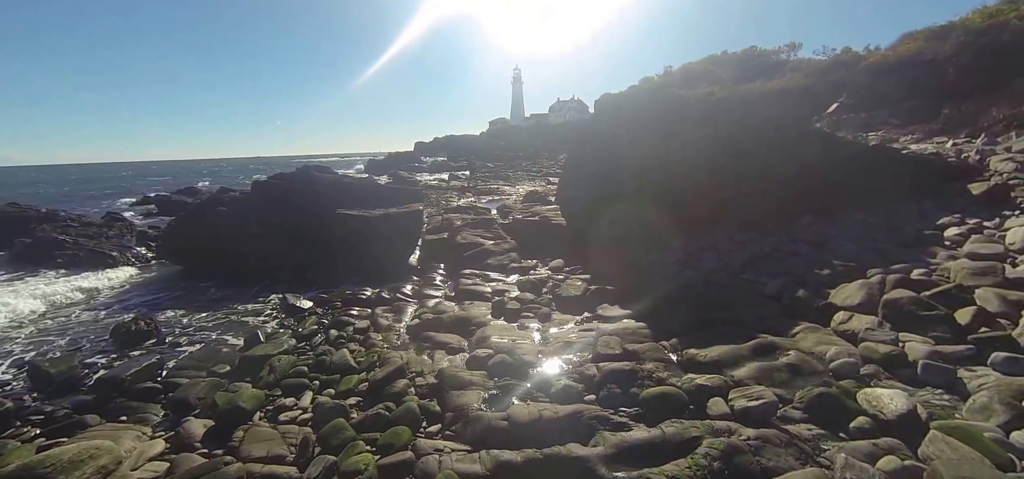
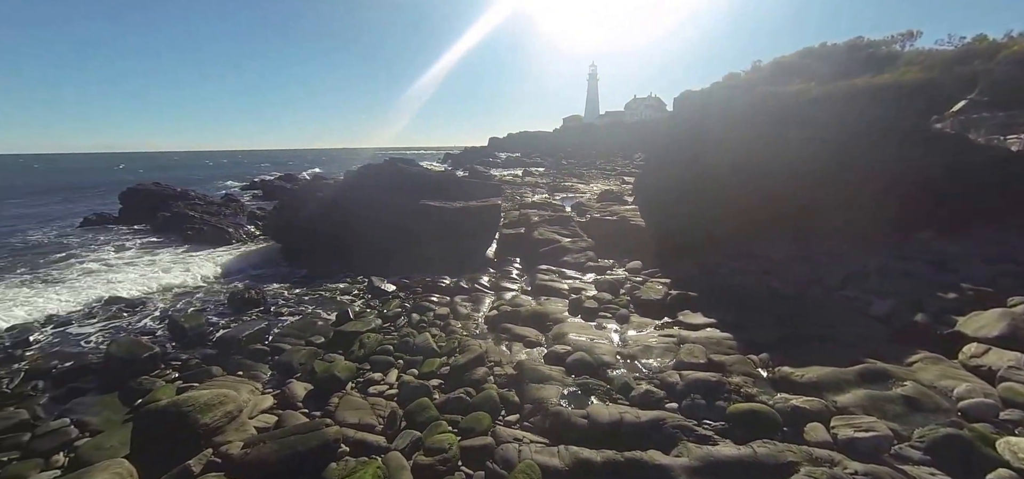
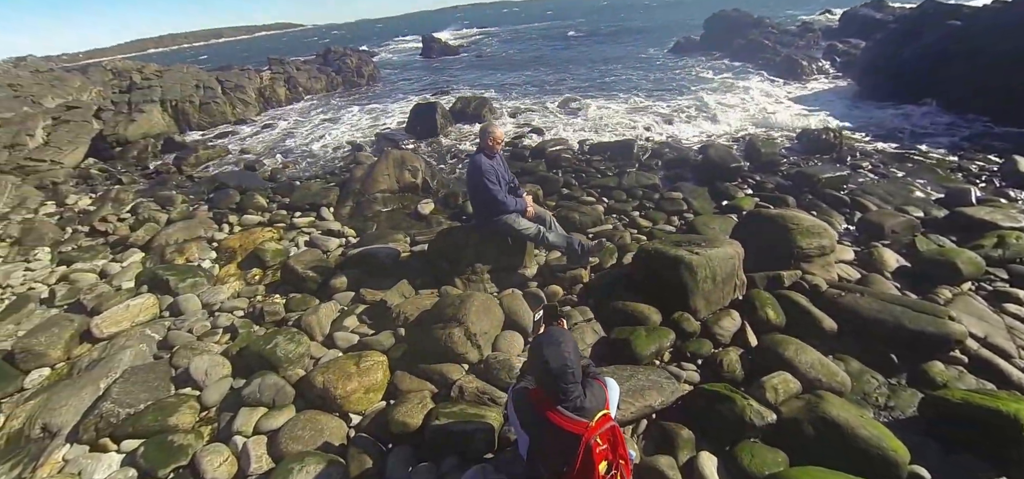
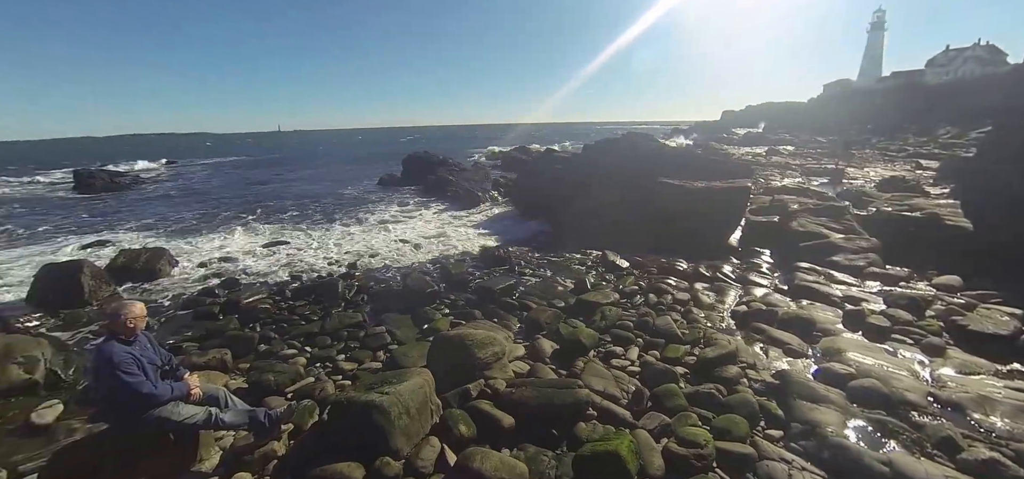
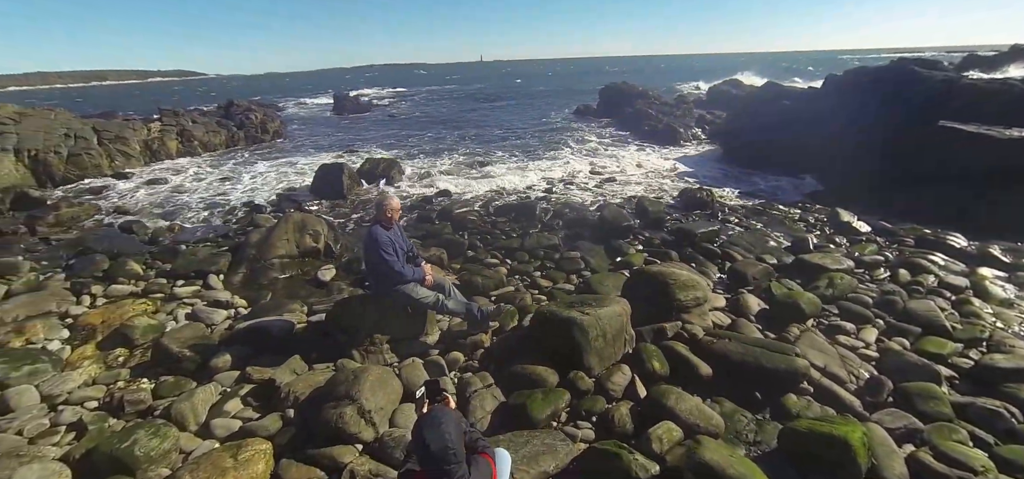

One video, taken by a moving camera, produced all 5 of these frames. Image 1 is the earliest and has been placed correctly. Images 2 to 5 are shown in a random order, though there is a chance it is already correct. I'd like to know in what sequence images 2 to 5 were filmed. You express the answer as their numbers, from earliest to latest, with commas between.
2, 4, 5, 3
